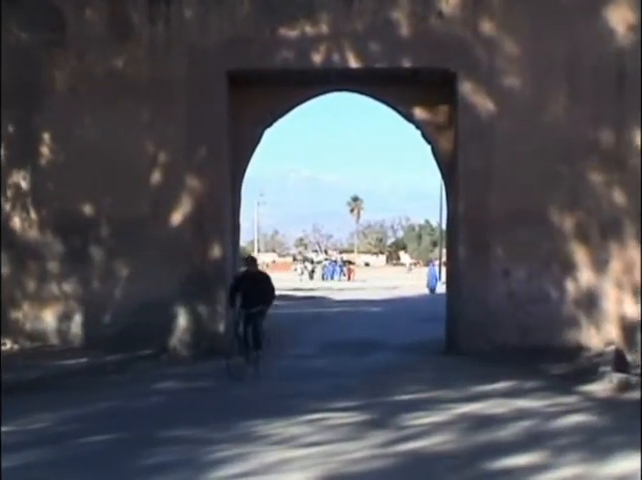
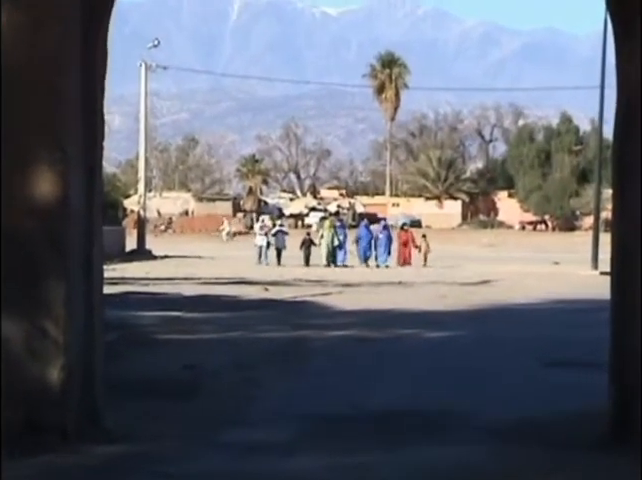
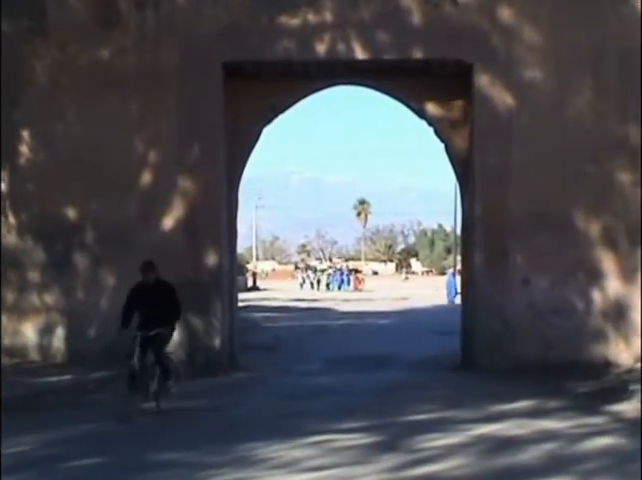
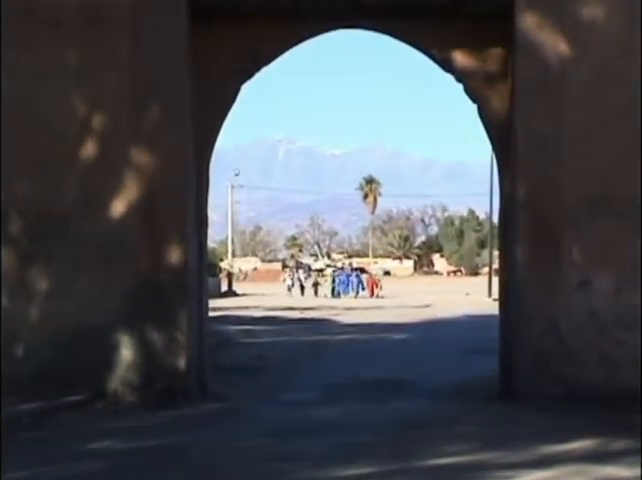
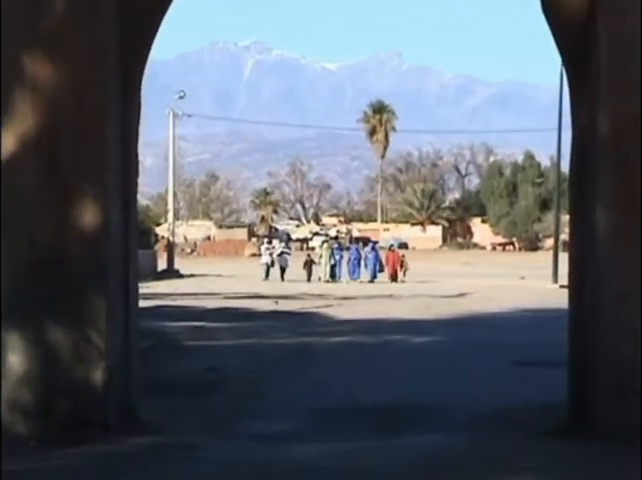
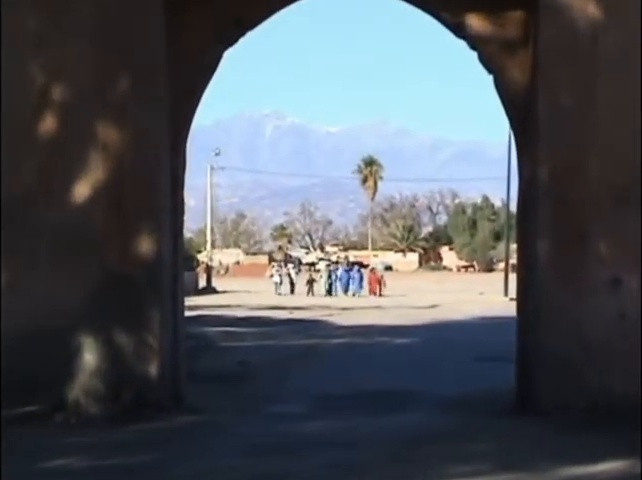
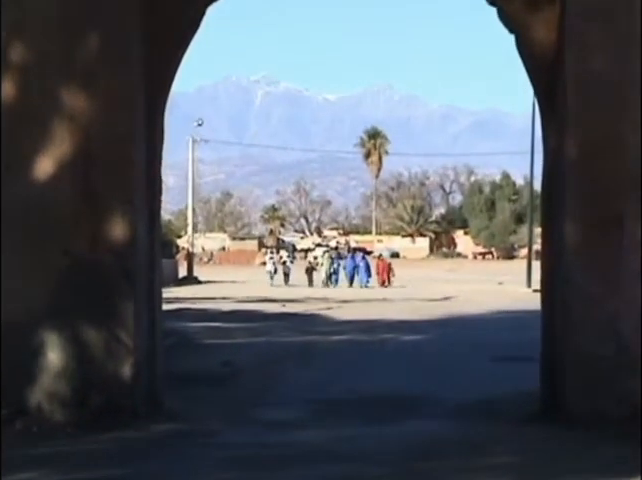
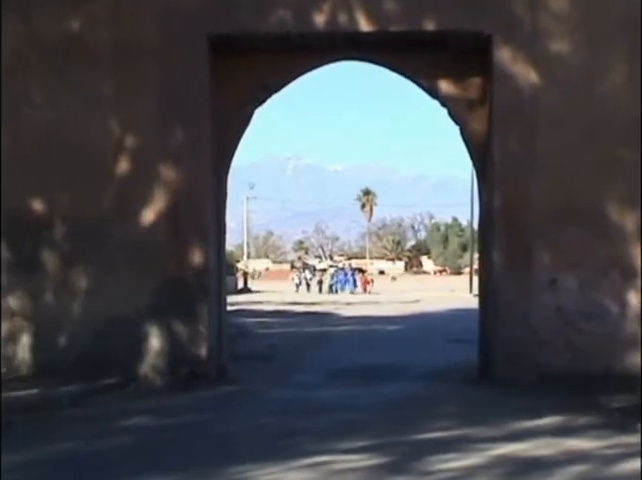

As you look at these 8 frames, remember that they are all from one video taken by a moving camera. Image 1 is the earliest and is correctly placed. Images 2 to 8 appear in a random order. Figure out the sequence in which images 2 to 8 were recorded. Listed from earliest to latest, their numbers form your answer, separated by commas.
3, 8, 4, 6, 7, 5, 2
